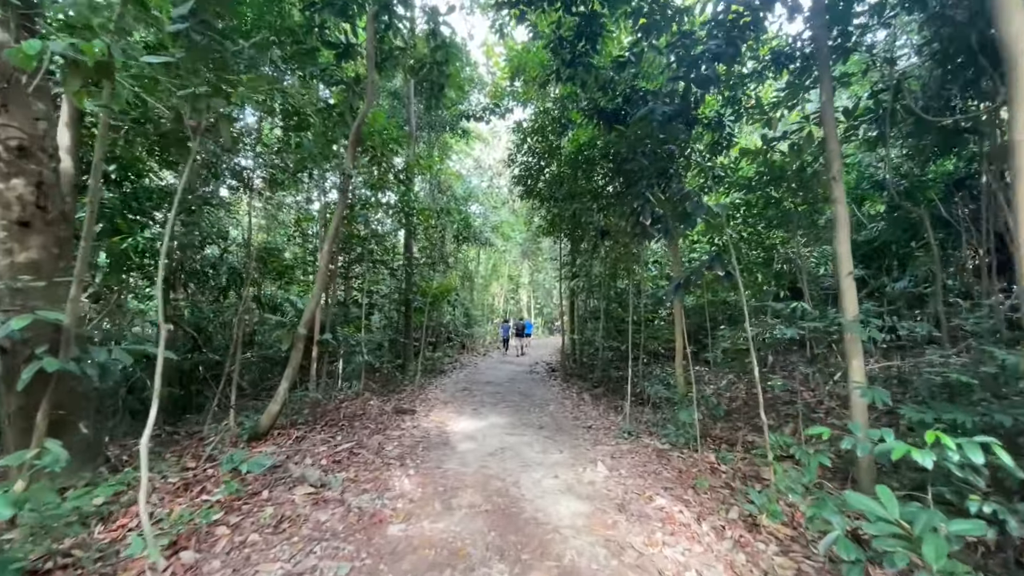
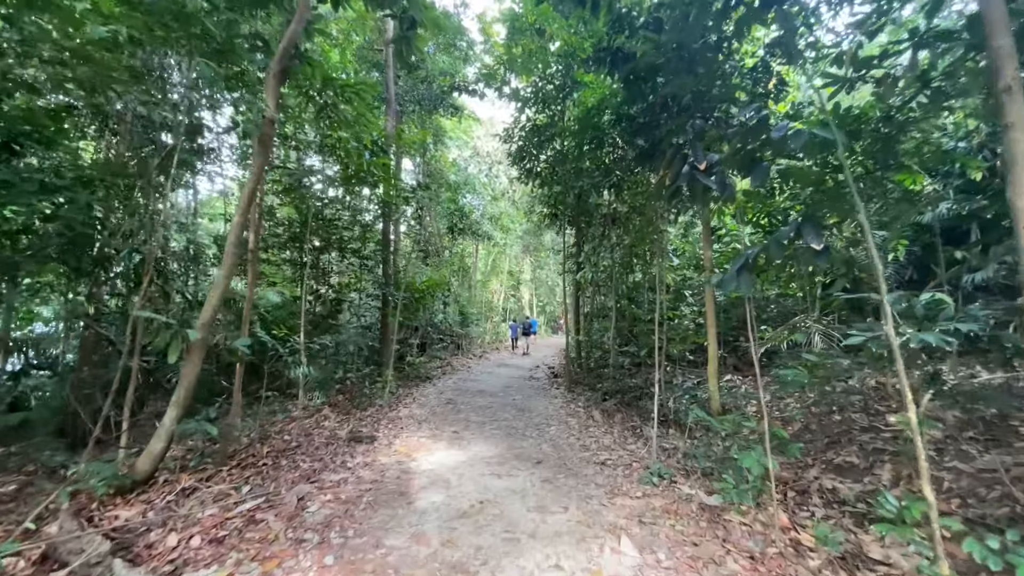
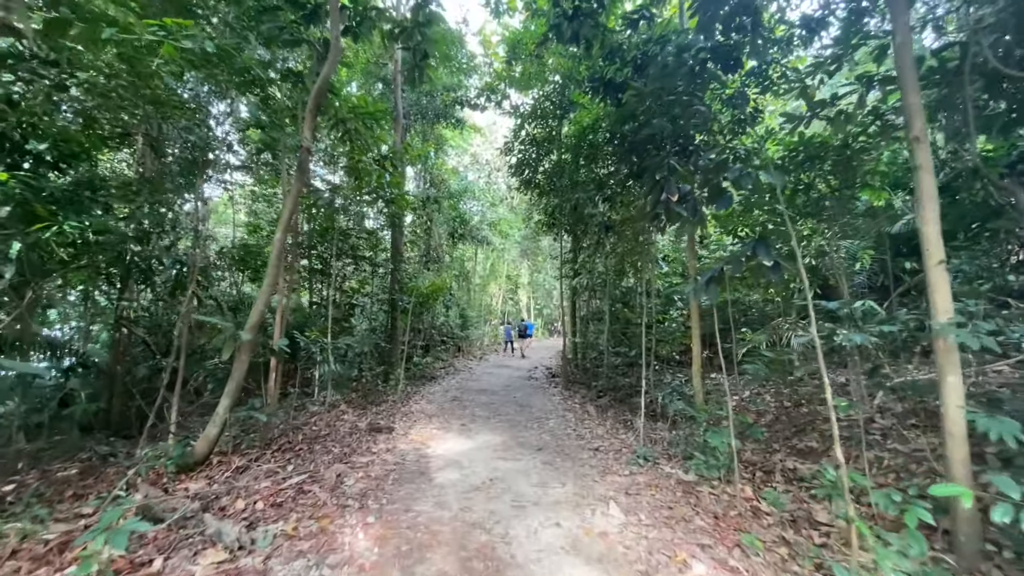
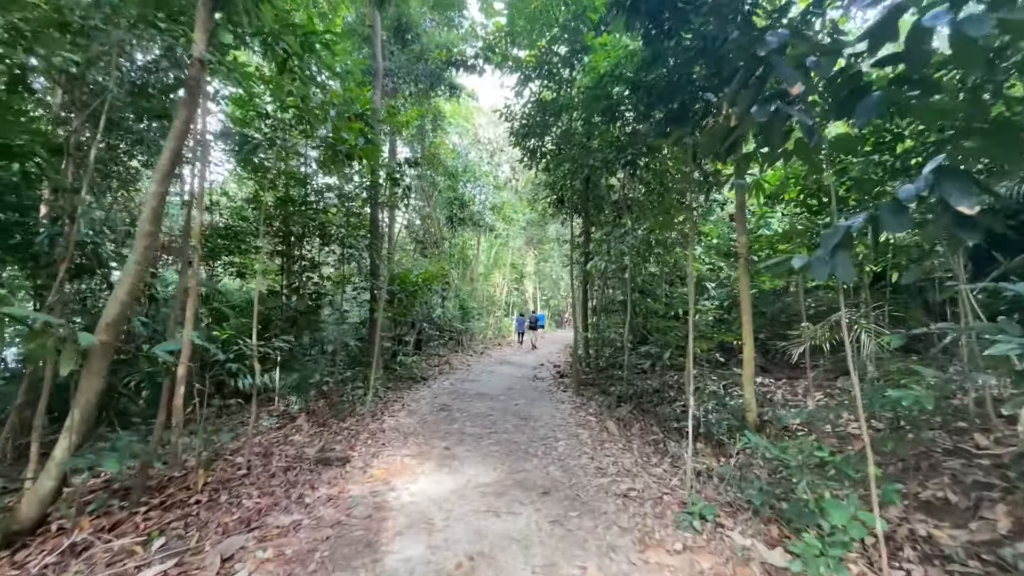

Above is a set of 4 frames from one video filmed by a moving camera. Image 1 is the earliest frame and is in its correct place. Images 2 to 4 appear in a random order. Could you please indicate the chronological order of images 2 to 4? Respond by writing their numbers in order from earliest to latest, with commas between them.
3, 2, 4
